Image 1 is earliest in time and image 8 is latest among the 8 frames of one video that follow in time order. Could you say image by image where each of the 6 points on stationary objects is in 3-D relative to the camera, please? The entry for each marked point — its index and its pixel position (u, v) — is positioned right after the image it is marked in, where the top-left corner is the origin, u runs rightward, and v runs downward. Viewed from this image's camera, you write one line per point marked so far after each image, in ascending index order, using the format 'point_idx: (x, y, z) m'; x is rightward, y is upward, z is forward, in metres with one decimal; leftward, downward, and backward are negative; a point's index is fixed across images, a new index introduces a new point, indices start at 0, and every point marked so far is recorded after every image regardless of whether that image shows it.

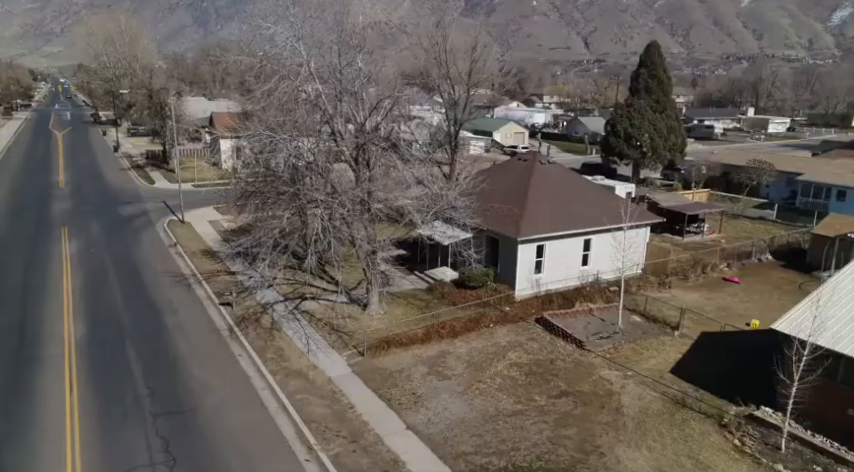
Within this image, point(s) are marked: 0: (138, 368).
0: (-8.1, -3.7, +18.0) m
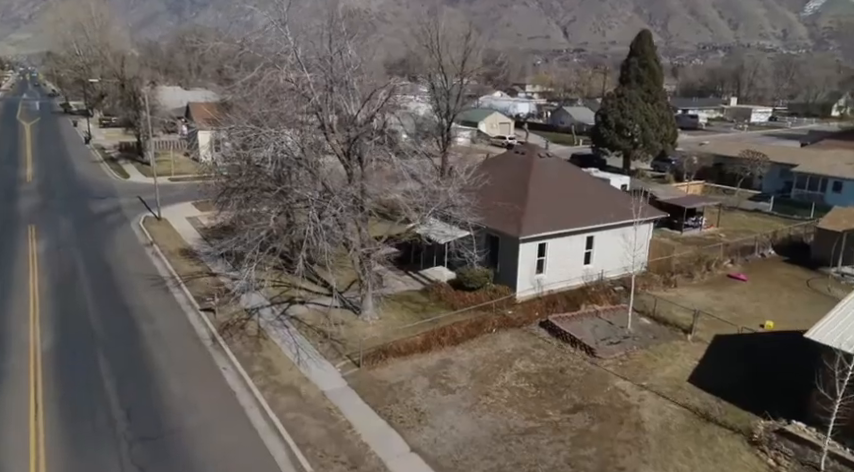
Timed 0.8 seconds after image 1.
0: (-8.0, -3.8, +16.4) m
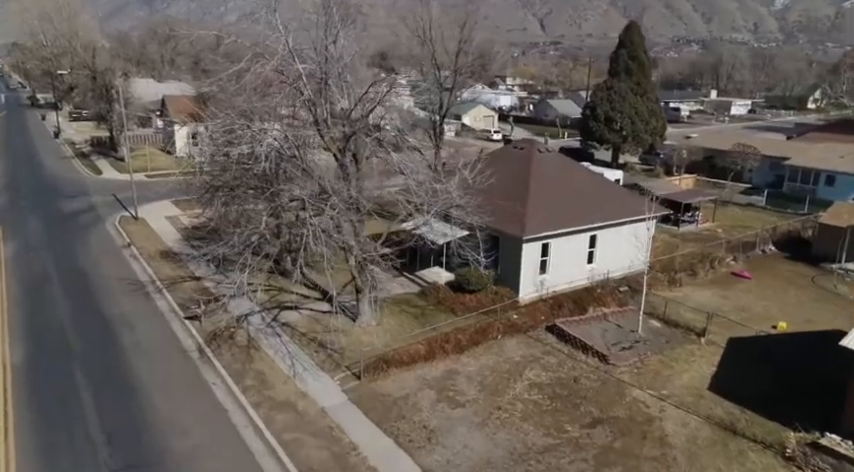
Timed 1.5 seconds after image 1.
0: (-7.8, -3.9, +15.0) m
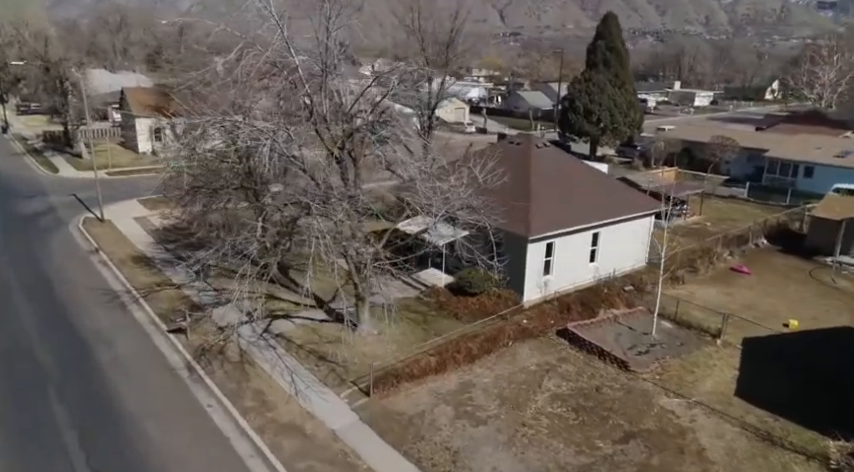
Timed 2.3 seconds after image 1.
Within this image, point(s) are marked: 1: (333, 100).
0: (-7.4, -4.1, +13.4) m
1: (-2.4, +3.5, +16.6) m
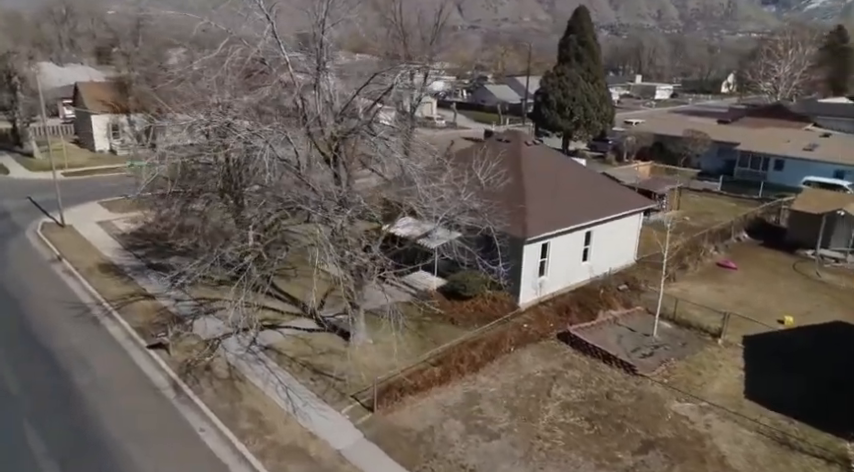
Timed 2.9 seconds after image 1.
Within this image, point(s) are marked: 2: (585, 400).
0: (-7.1, -4.4, +12.3) m
1: (-2.5, +3.4, +15.7) m
2: (+3.6, -3.7, +14.7) m
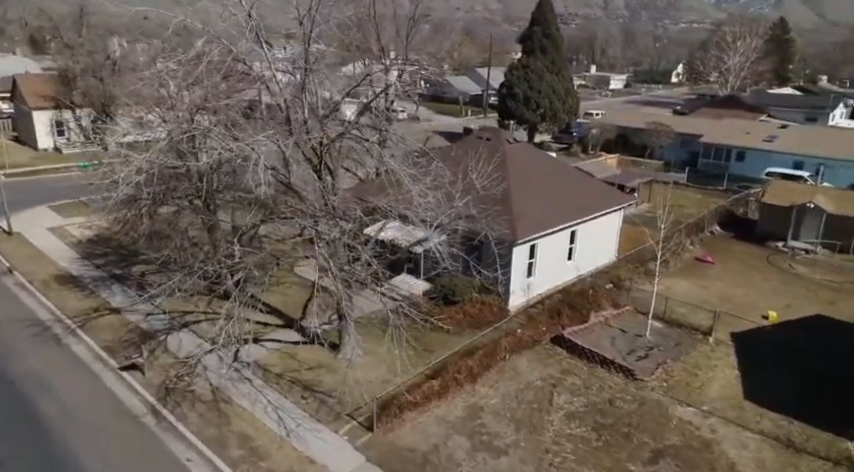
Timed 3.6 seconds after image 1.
0: (-6.9, -4.8, +11.1) m
1: (-2.7, +3.1, +14.8) m
2: (+3.6, -3.8, +14.4) m
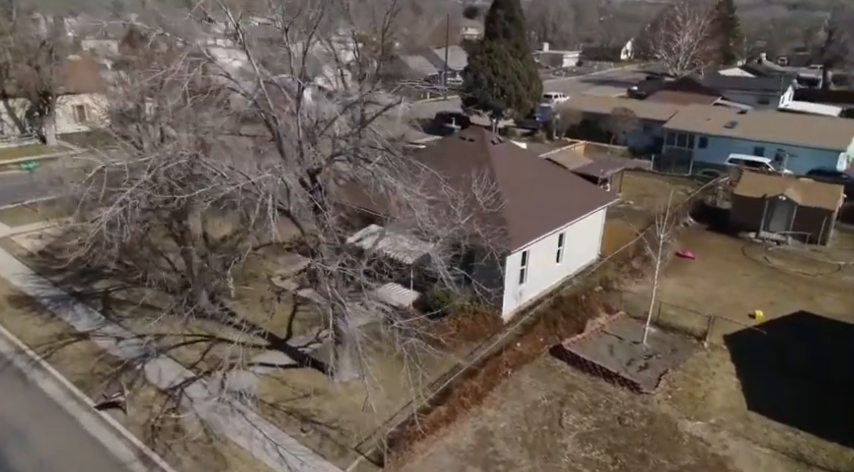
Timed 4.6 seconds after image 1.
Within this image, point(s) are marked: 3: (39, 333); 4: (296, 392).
0: (-6.4, -5.5, +10.0) m
1: (-2.7, +2.6, +13.7) m
2: (+3.8, -4.2, +14.1) m
3: (-10.3, -2.6, +17.2) m
4: (-3.1, -3.6, +15.1) m
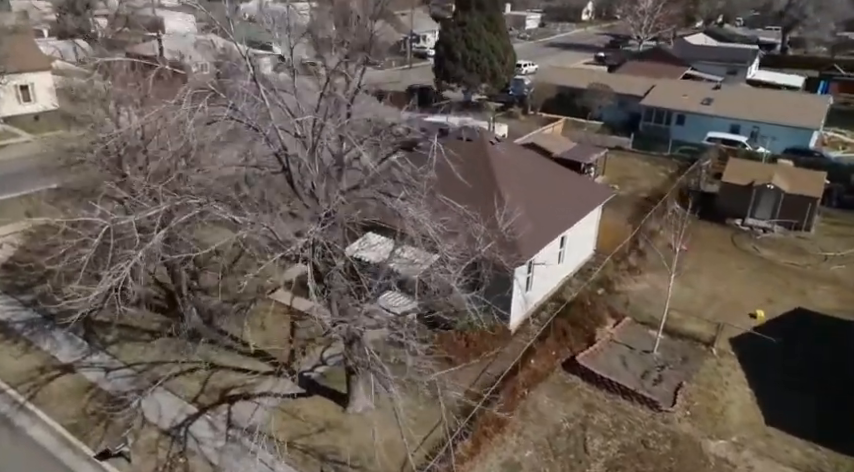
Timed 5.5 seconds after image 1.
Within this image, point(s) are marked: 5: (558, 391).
0: (-5.6, -6.5, +9.2) m
1: (-2.3, +1.9, +12.5) m
2: (+4.3, -4.7, +13.8) m
3: (-10.1, -3.2, +15.9) m
4: (-2.6, -4.2, +14.3) m
5: (+3.2, -3.8, +15.8) m
